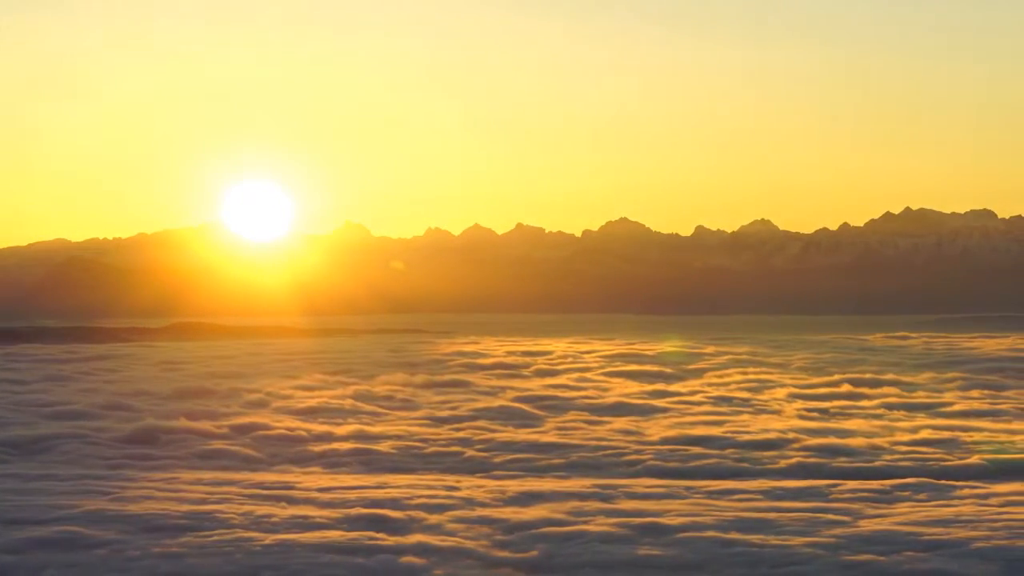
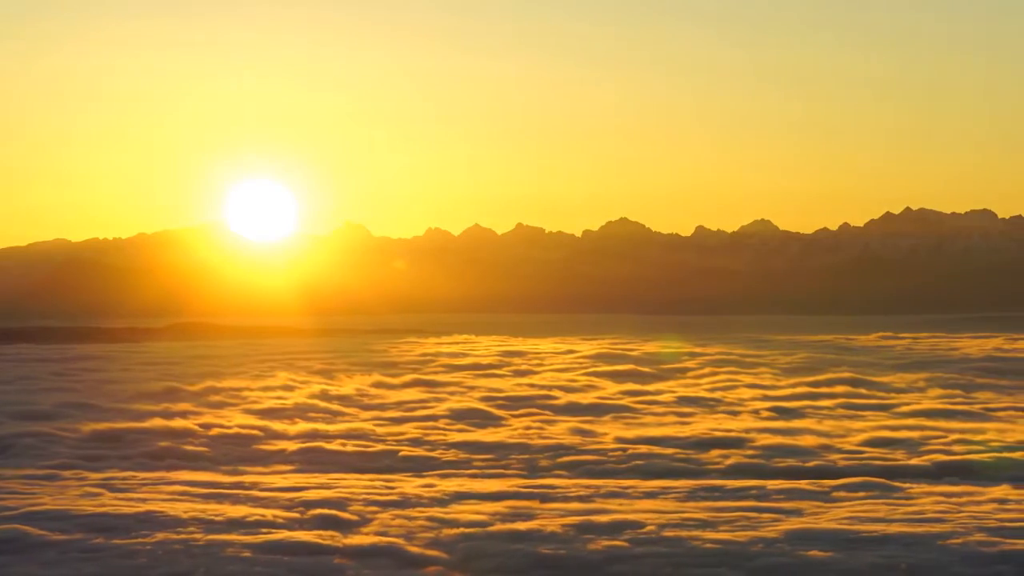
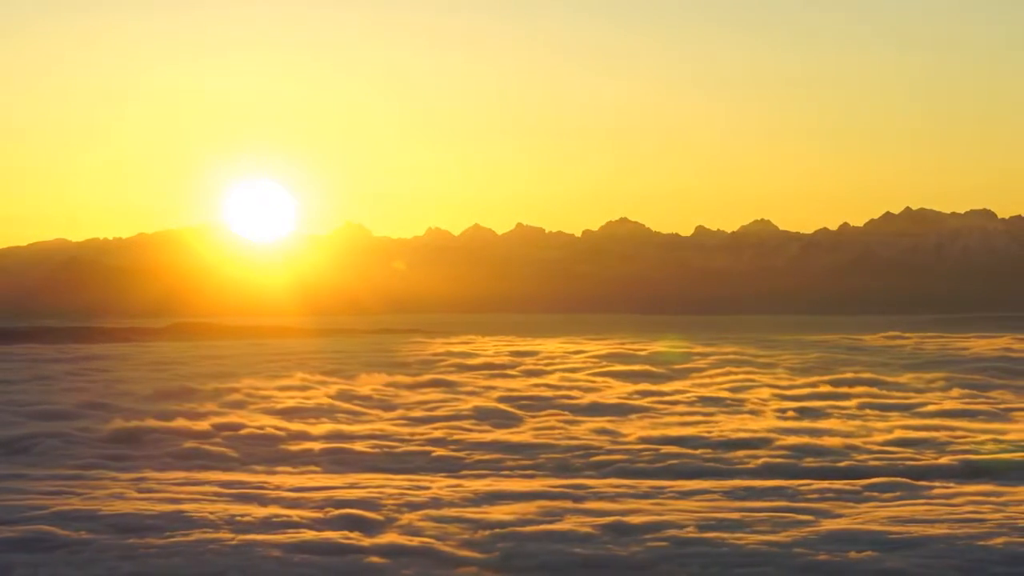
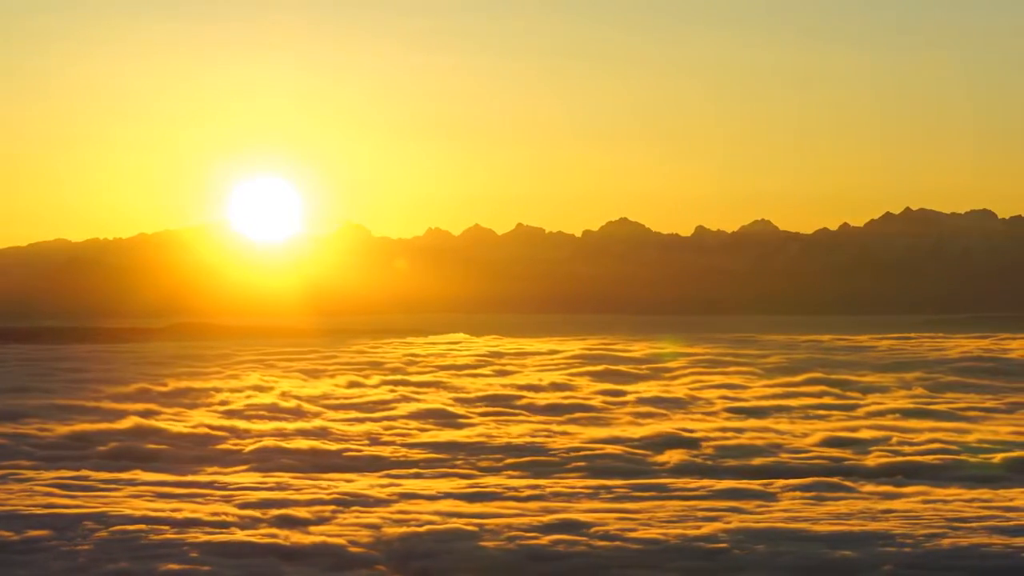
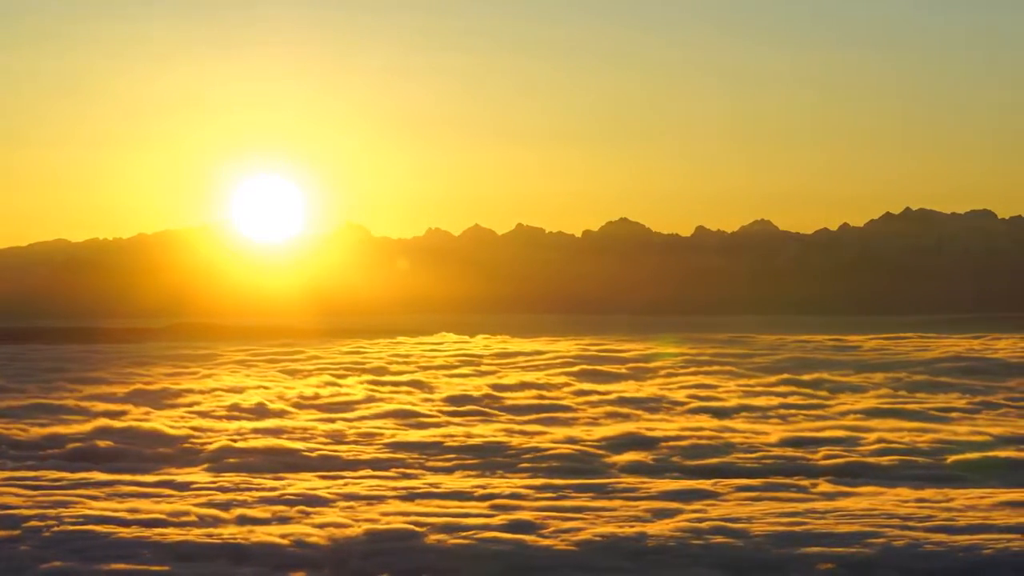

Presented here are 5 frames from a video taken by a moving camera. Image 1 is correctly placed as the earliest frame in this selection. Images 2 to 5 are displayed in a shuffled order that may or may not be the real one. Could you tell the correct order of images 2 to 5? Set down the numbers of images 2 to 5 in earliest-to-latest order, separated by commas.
3, 2, 4, 5
